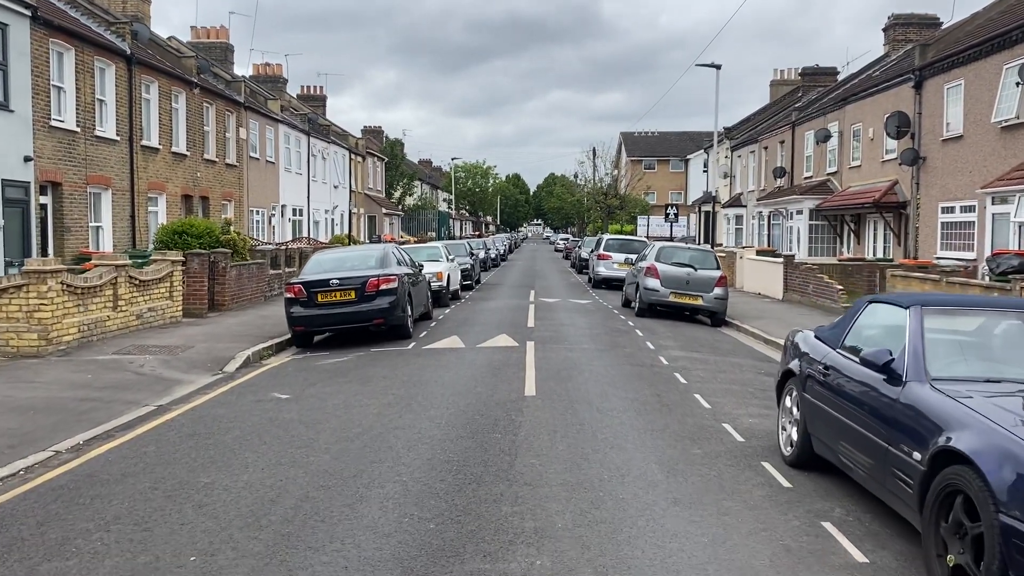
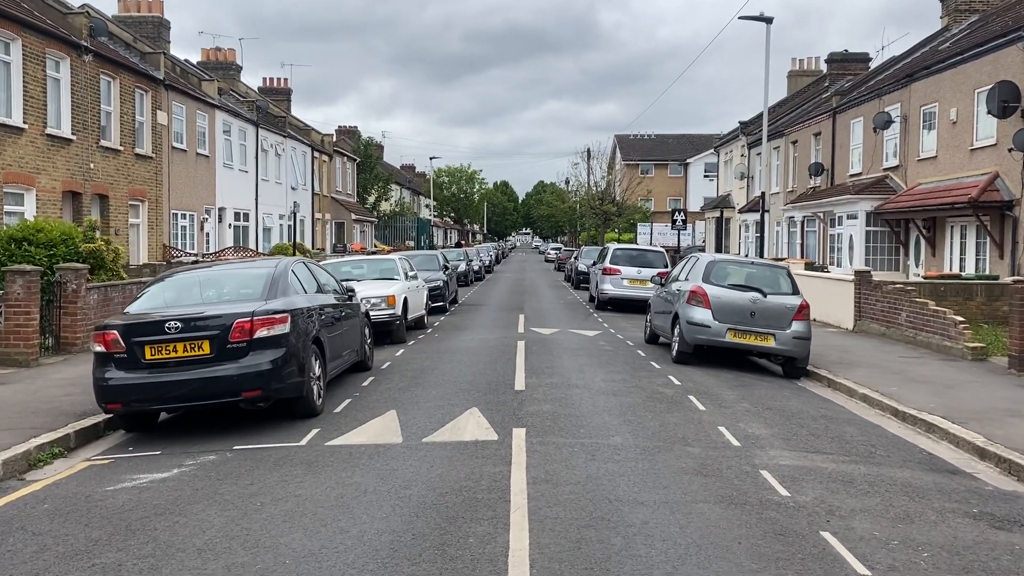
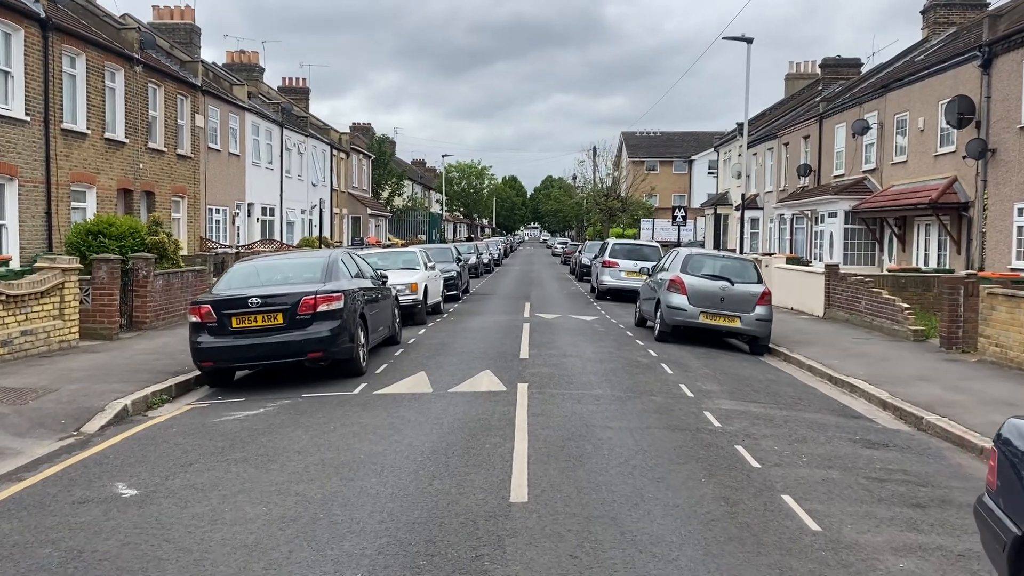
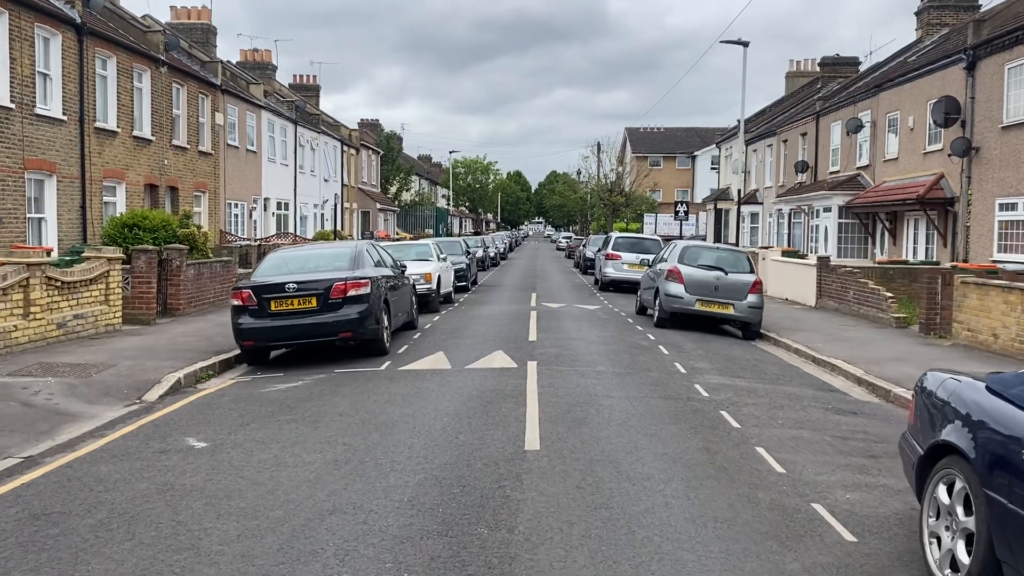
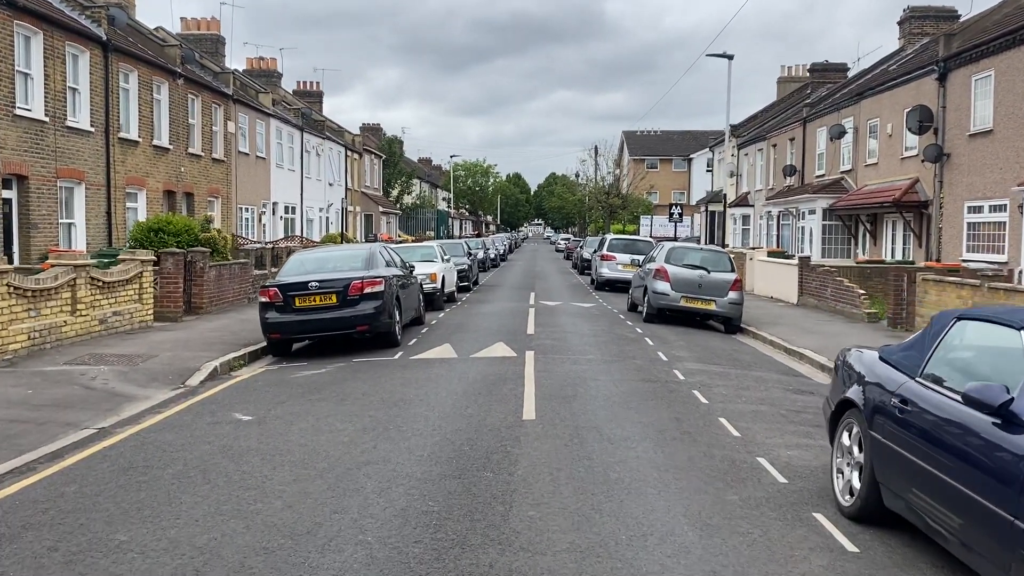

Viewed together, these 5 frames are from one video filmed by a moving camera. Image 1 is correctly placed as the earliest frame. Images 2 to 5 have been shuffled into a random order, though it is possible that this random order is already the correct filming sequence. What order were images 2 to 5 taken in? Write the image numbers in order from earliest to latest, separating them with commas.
5, 4, 3, 2
